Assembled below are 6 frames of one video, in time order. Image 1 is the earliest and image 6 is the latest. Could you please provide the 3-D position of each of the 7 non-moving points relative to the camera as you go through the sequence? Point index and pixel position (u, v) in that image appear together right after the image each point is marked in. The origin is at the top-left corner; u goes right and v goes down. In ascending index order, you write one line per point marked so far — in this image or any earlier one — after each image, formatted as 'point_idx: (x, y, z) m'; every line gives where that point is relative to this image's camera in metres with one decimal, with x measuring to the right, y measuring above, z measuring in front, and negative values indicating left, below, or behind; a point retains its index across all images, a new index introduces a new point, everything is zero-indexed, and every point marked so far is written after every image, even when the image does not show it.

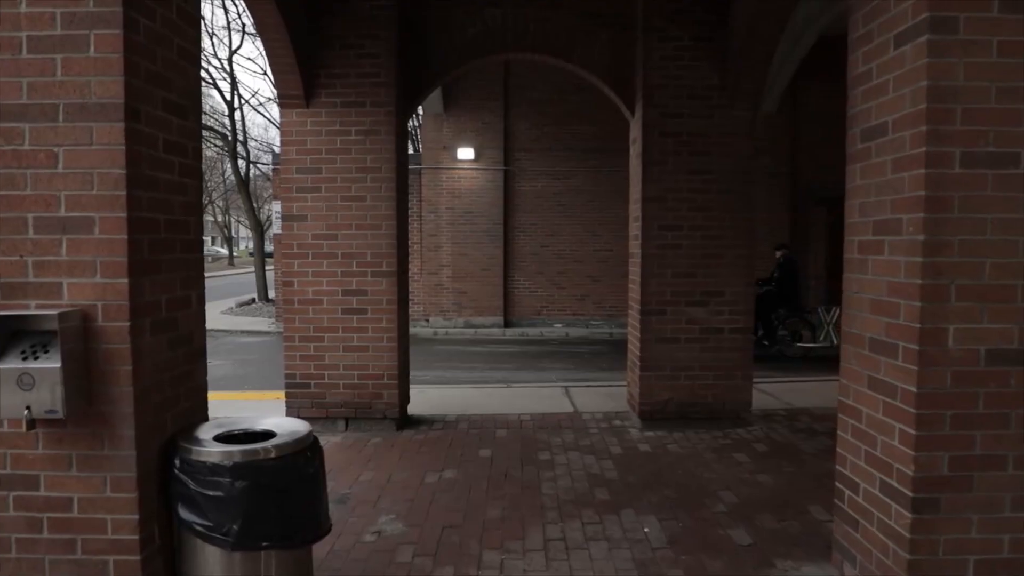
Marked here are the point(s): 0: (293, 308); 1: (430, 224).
0: (-2.0, -0.2, +6.1) m
1: (-1.7, +1.3, +14.2) m
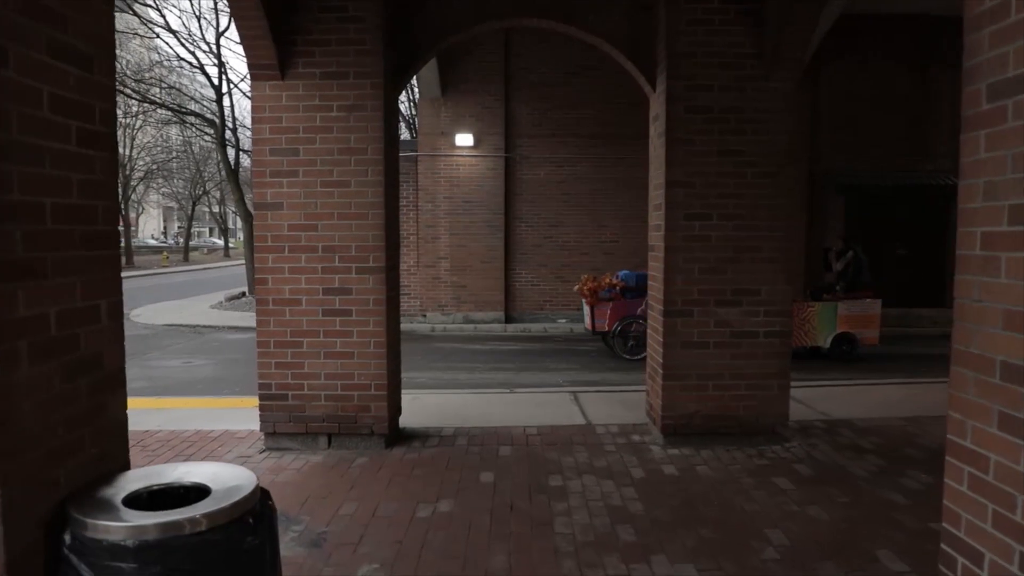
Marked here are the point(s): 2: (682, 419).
0: (-1.9, -0.2, +5.3) m
1: (-1.7, +1.5, +13.5) m
2: (+1.3, -1.0, +5.3) m
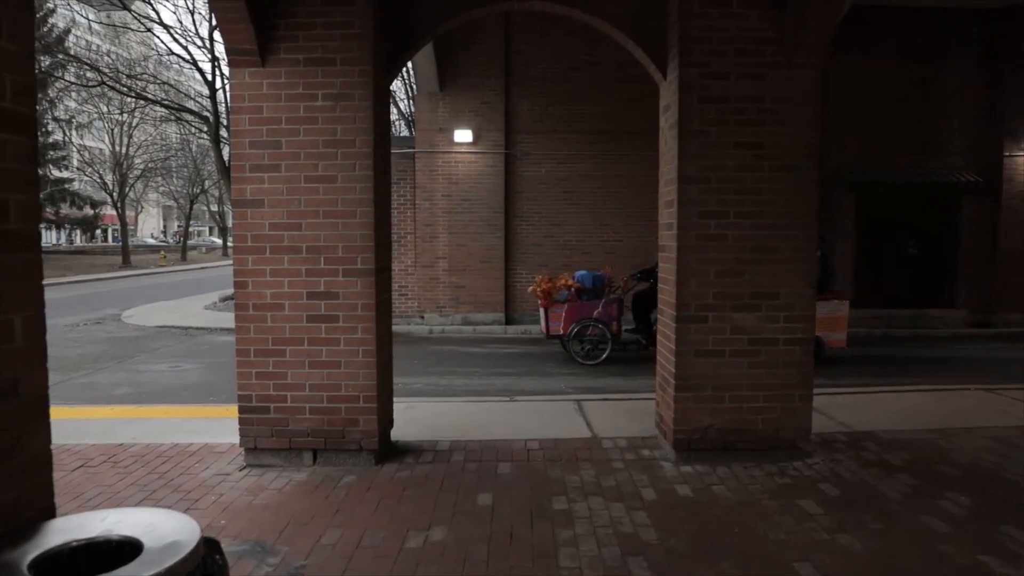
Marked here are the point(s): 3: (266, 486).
0: (-1.9, -0.2, +4.9) m
1: (-1.7, +1.4, +13.1) m
2: (+1.3, -1.1, +4.9) m
3: (-1.7, -1.4, +4.7) m
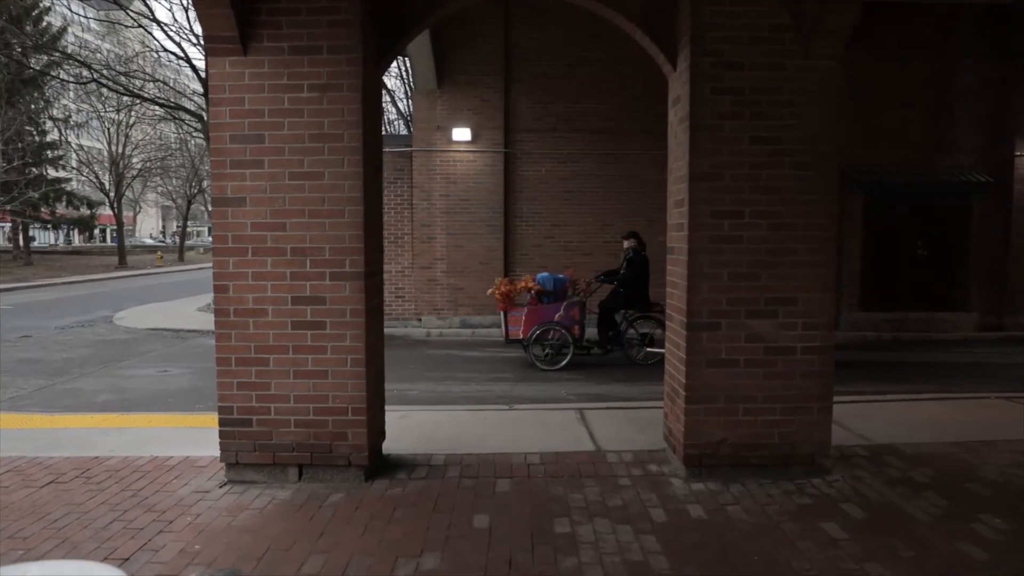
0: (-1.9, -0.2, +4.6) m
1: (-1.7, +1.4, +12.7) m
2: (+1.3, -1.1, +4.6) m
3: (-1.7, -1.4, +4.3) m
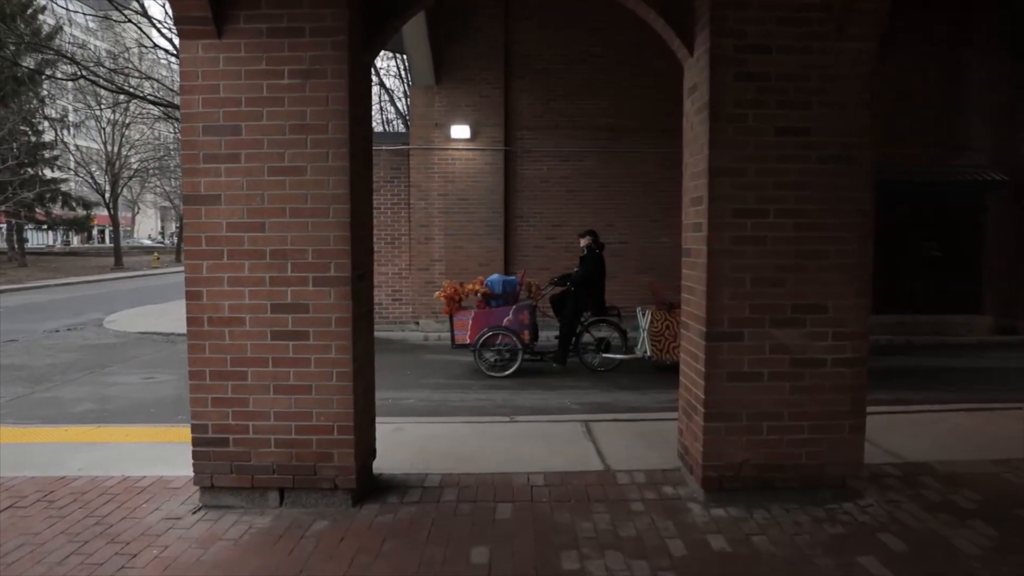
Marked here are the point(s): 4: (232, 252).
0: (-1.9, -0.3, +4.2) m
1: (-1.7, +1.4, +12.3) m
2: (+1.3, -1.1, +4.2) m
3: (-1.7, -1.4, +3.9) m
4: (-1.7, +0.2, +4.2) m
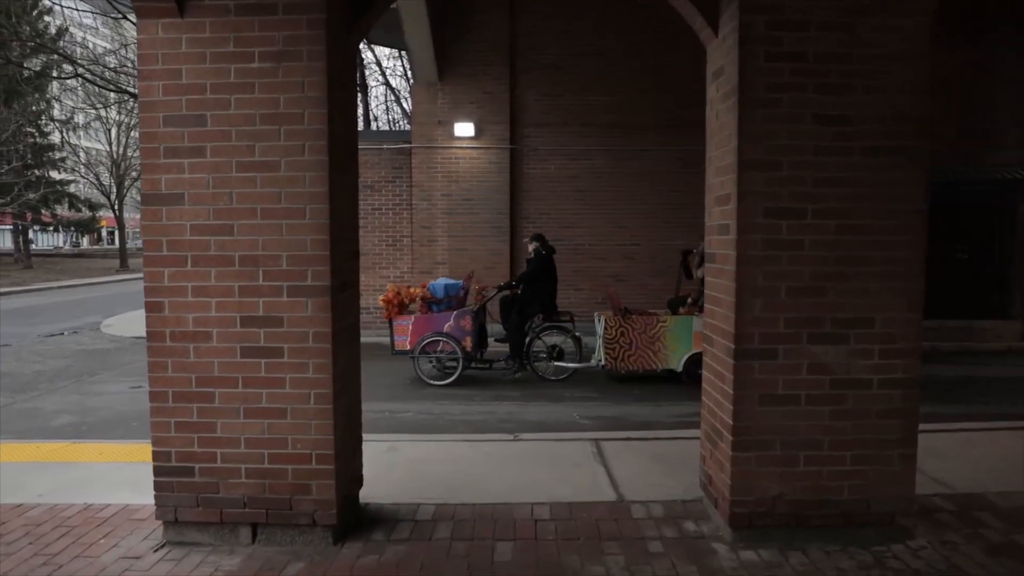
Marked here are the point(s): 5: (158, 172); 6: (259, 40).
0: (-1.9, -0.3, +3.7) m
1: (-1.6, +1.3, +11.9) m
2: (+1.3, -1.2, +3.7) m
3: (-1.7, -1.5, +3.5) m
4: (-1.7, +0.2, +3.7) m
5: (-1.9, +0.6, +3.7) m
6: (-1.3, +1.3, +3.6) m
